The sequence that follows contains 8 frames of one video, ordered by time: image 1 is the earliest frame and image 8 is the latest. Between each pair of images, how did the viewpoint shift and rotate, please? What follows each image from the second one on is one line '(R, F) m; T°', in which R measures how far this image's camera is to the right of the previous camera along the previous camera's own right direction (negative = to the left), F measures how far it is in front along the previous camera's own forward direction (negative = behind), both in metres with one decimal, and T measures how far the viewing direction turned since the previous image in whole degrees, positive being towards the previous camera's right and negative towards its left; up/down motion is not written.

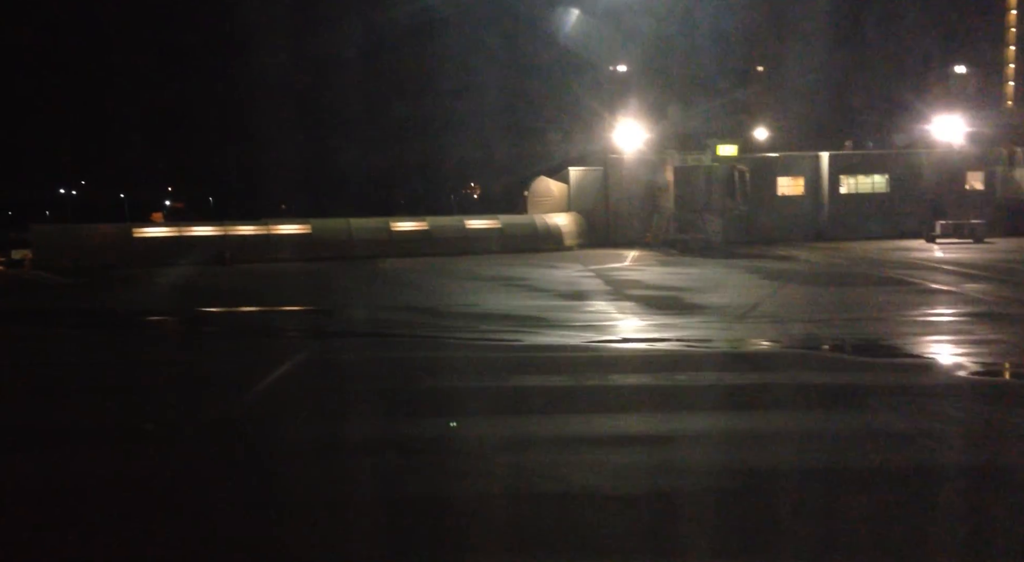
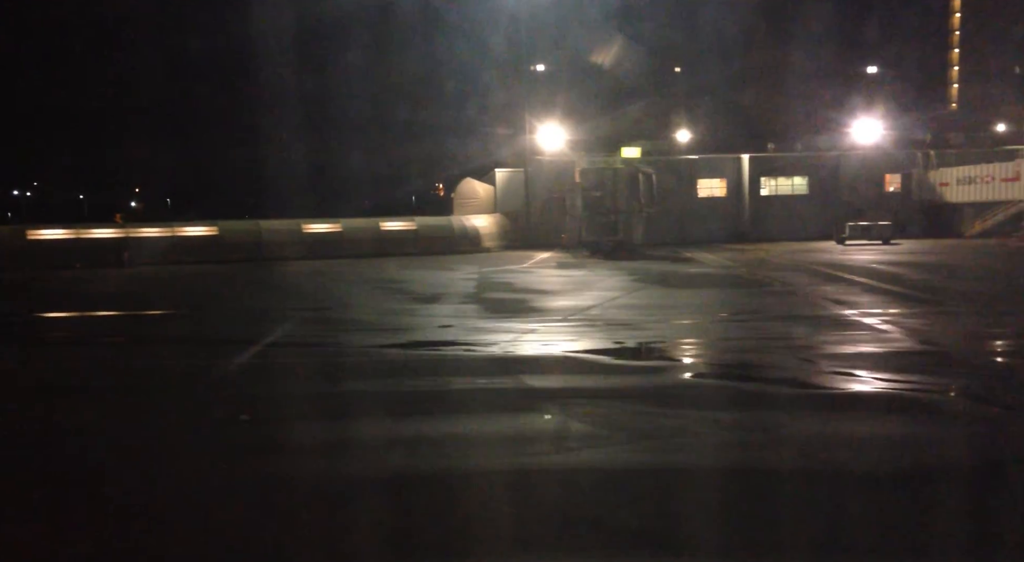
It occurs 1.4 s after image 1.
(+2.3, -0.2) m; +1°
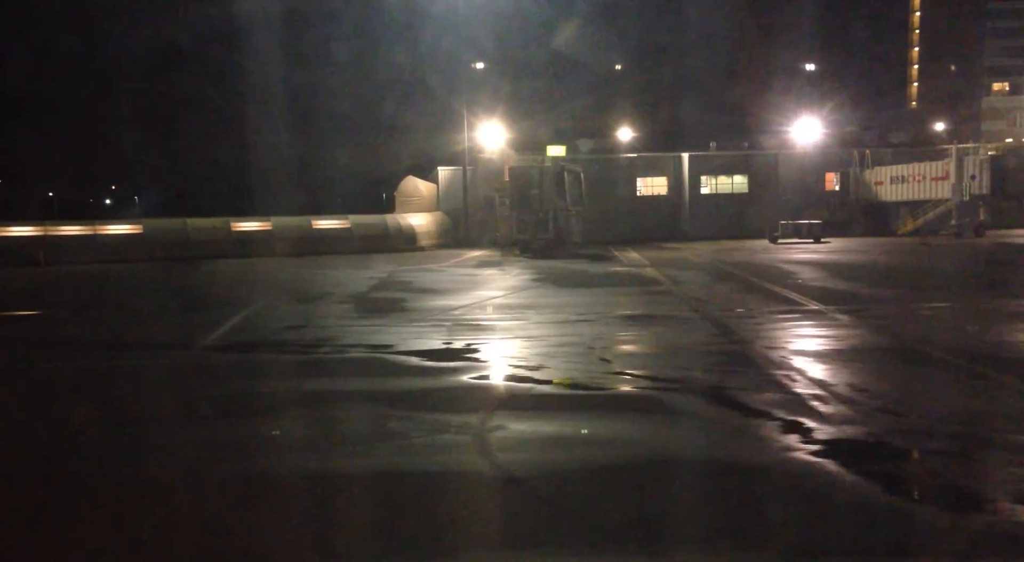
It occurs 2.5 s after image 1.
(+1.9, -0.1) m; +1°
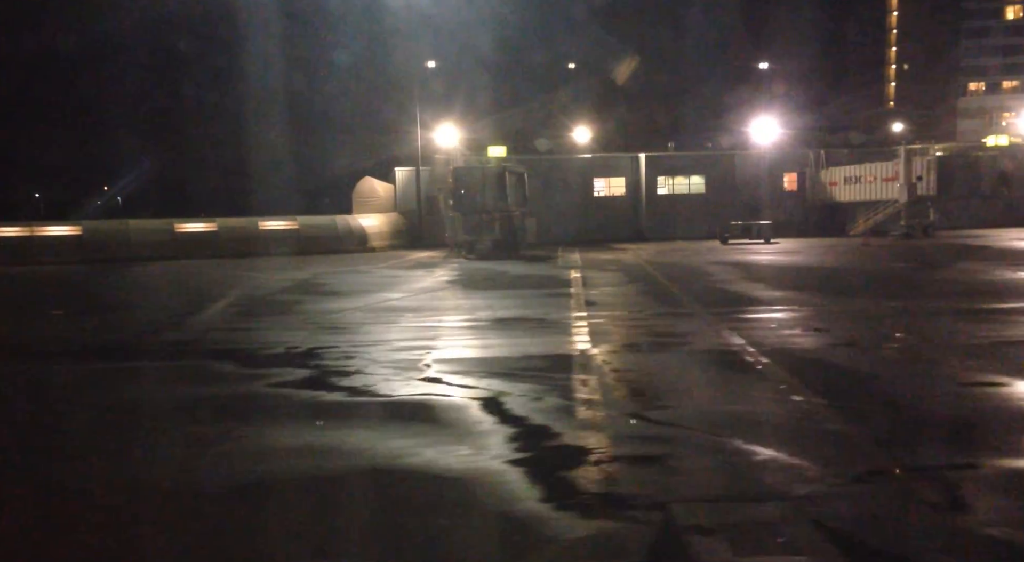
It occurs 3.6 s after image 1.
(+1.9, +0.1) m; 0°
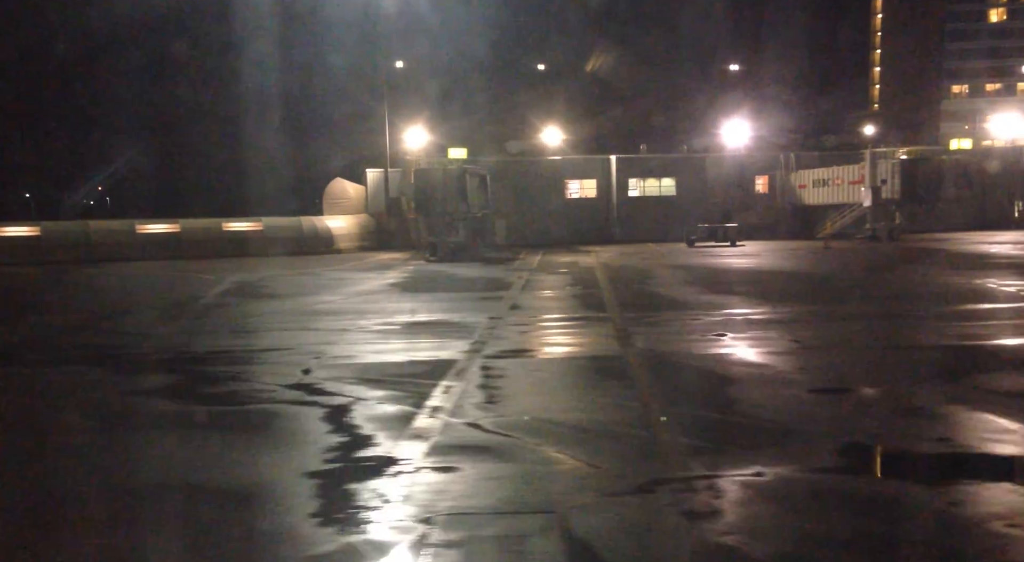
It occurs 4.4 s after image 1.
(+1.2, +0.1) m; 0°
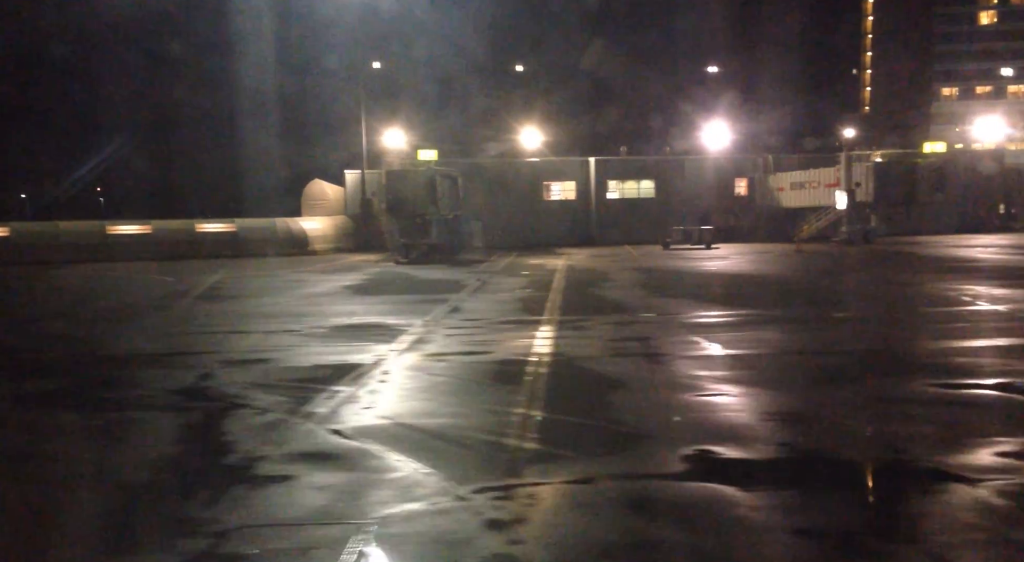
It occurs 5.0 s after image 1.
(+1.0, +0.1) m; 0°
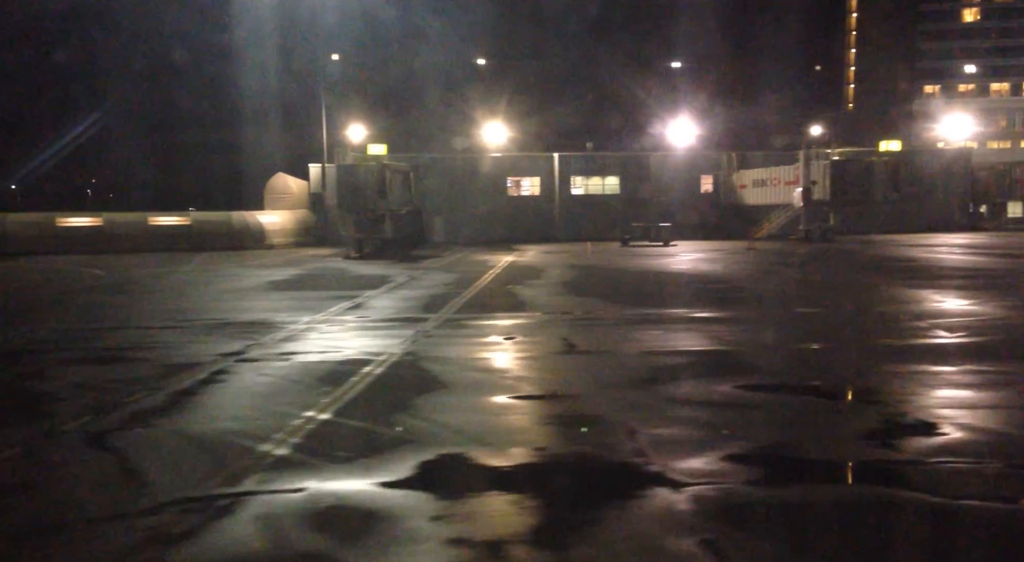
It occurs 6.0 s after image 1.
(+1.6, +0.2) m; 0°
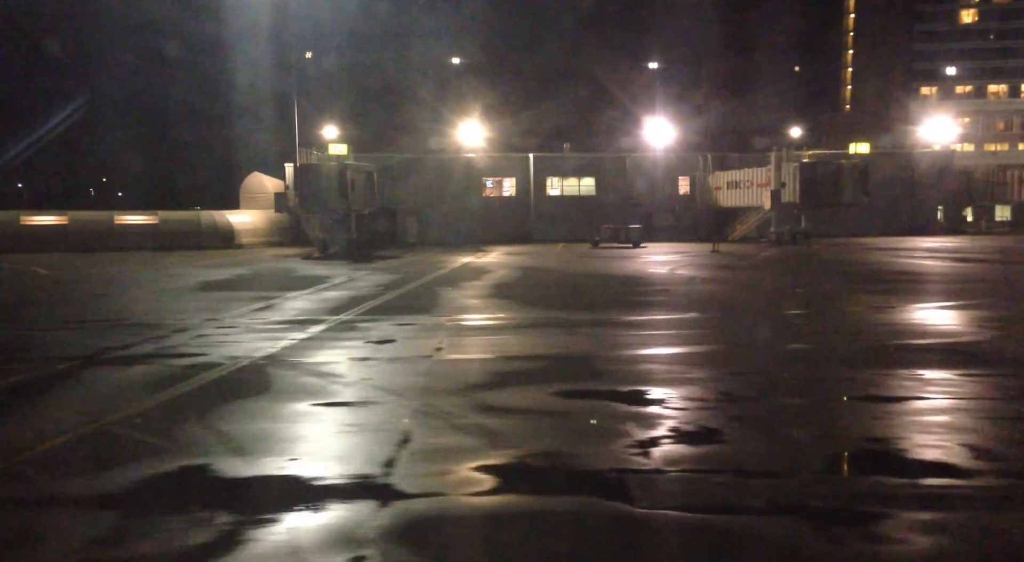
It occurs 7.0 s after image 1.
(+1.6, +0.3) m; -1°
